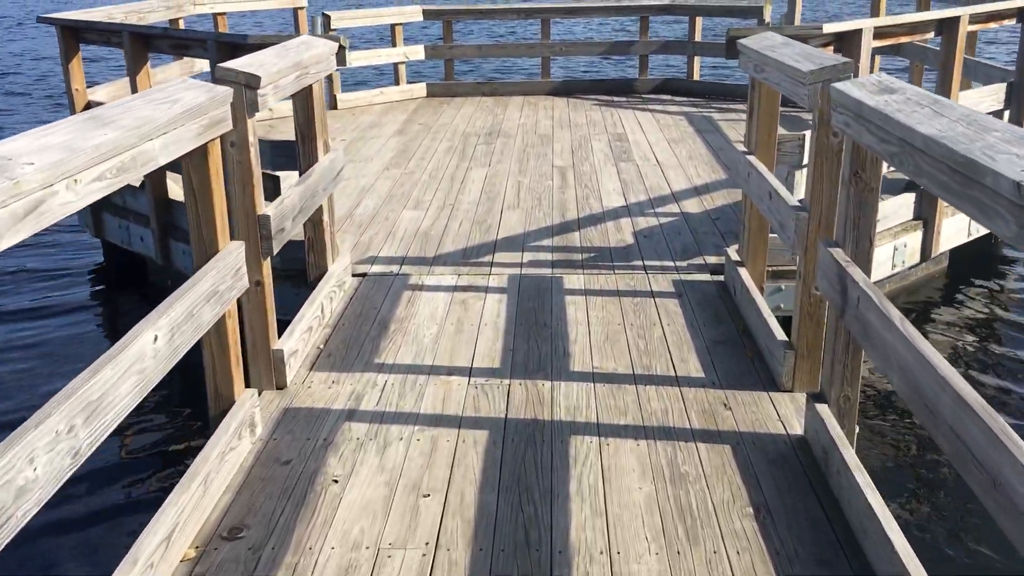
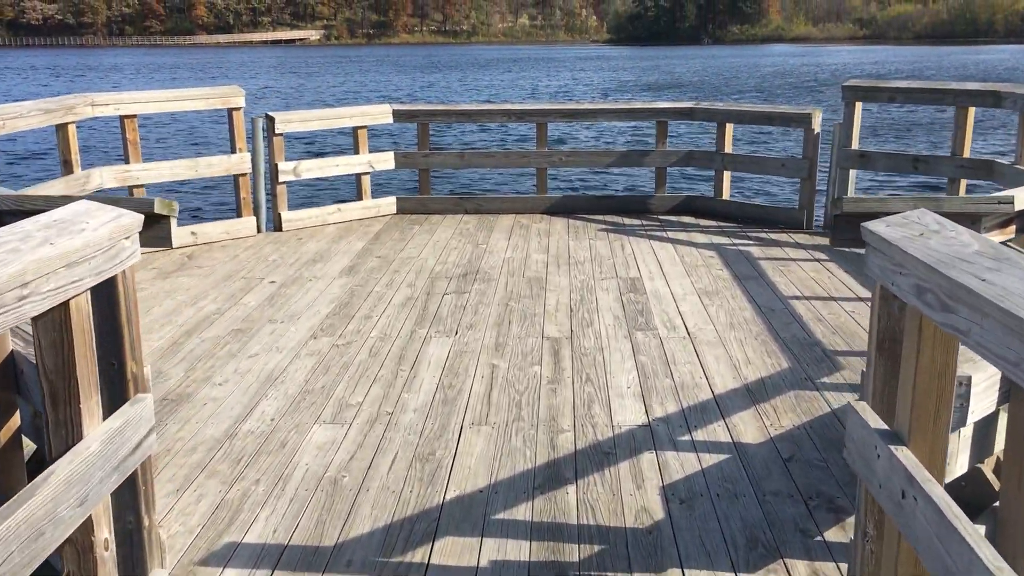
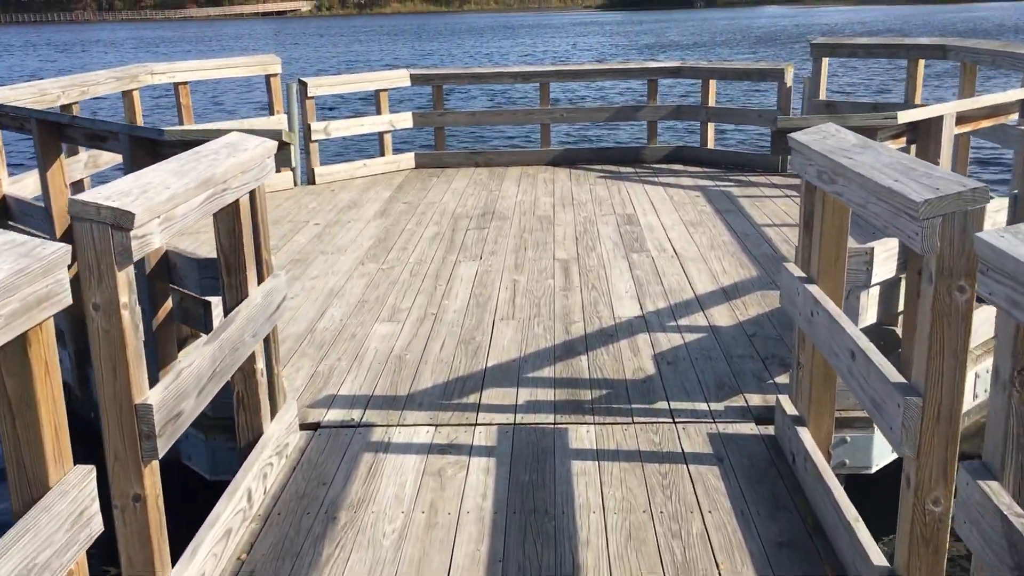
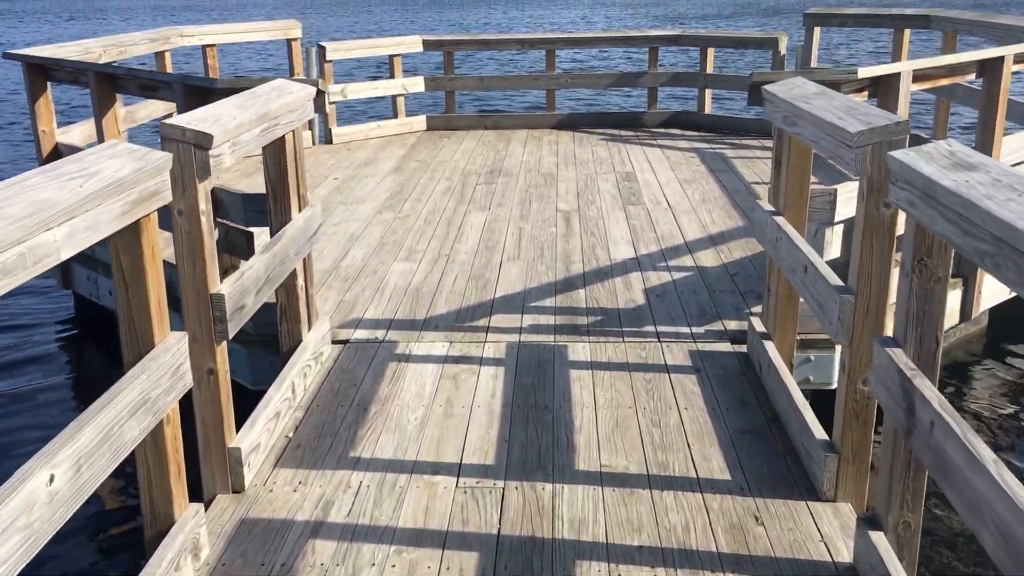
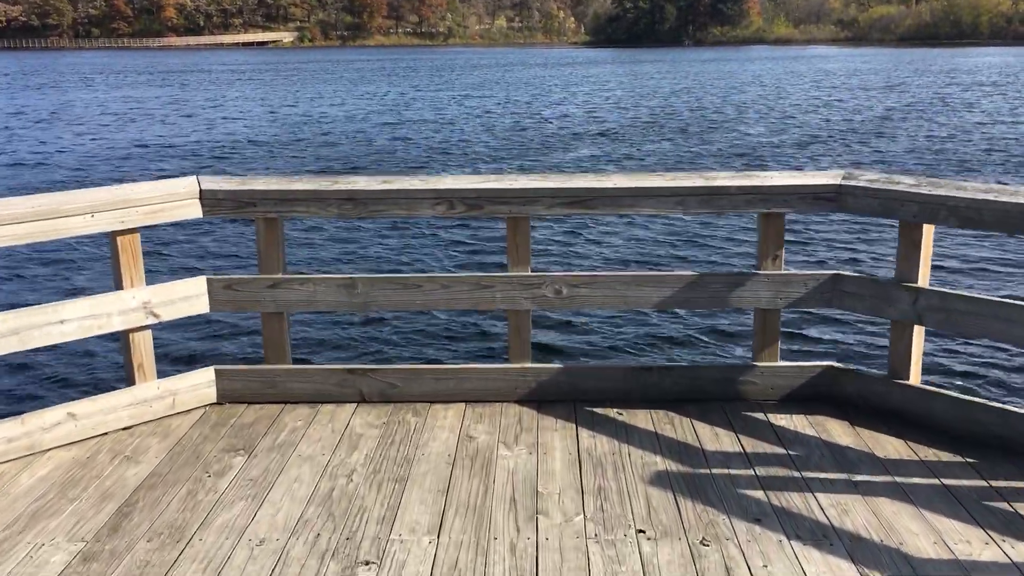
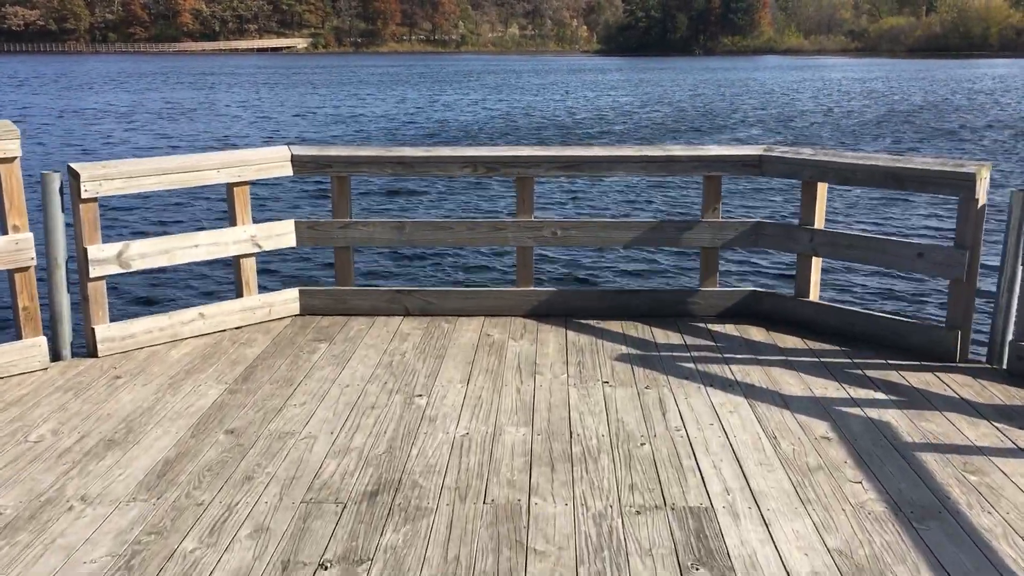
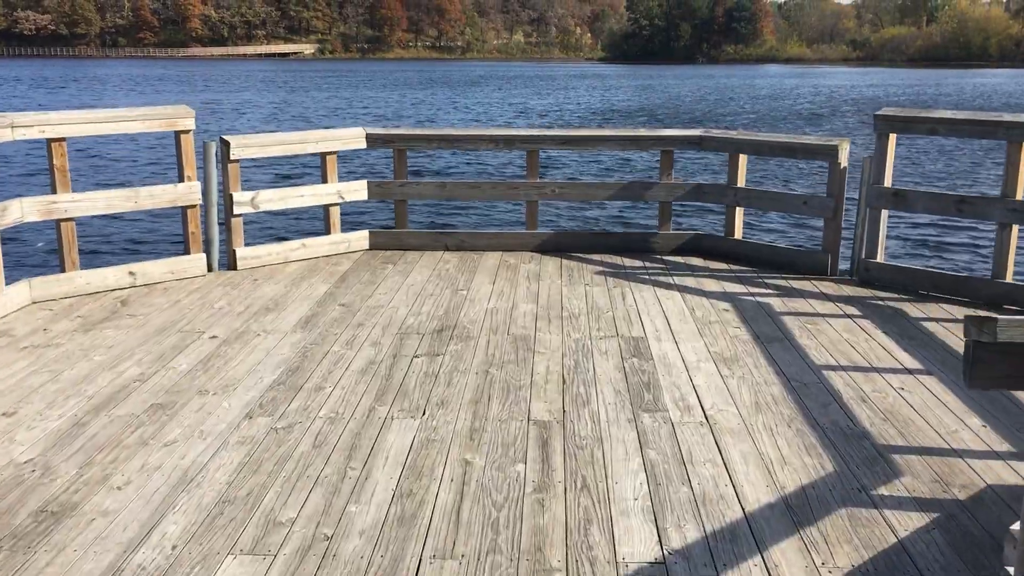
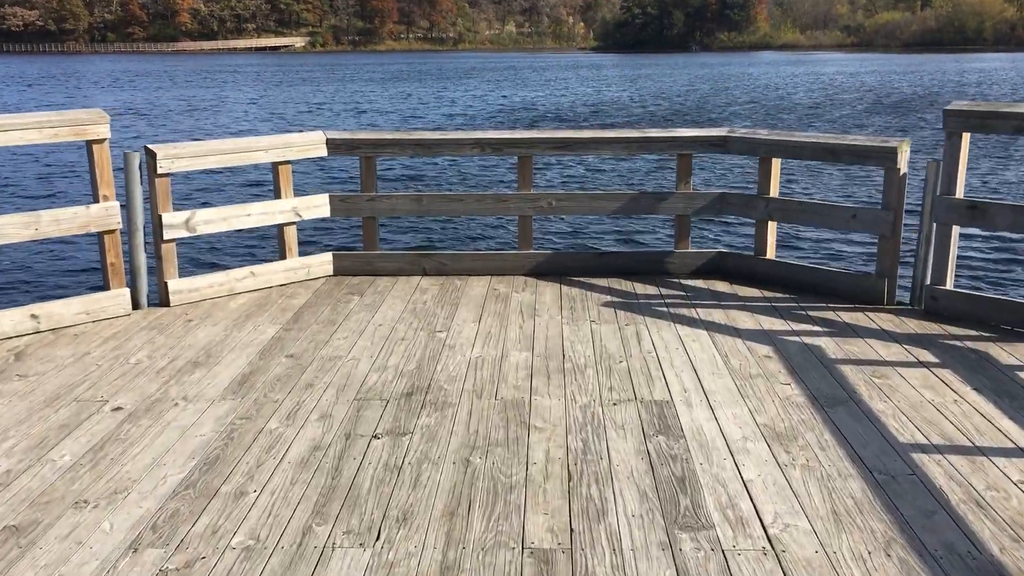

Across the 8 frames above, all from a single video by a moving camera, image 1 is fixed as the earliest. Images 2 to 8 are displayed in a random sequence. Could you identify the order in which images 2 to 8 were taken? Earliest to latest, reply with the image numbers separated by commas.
4, 3, 2, 7, 8, 6, 5
